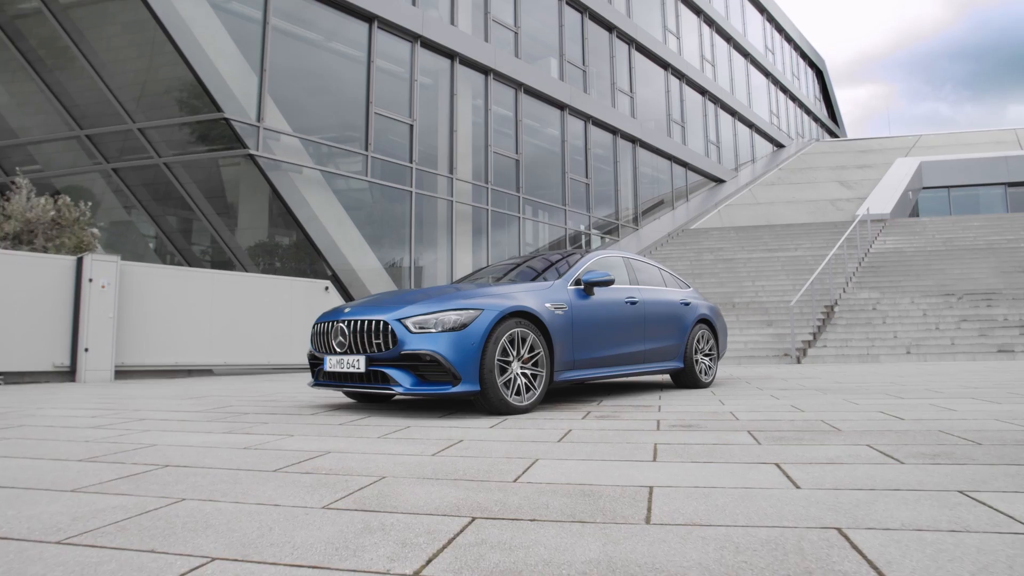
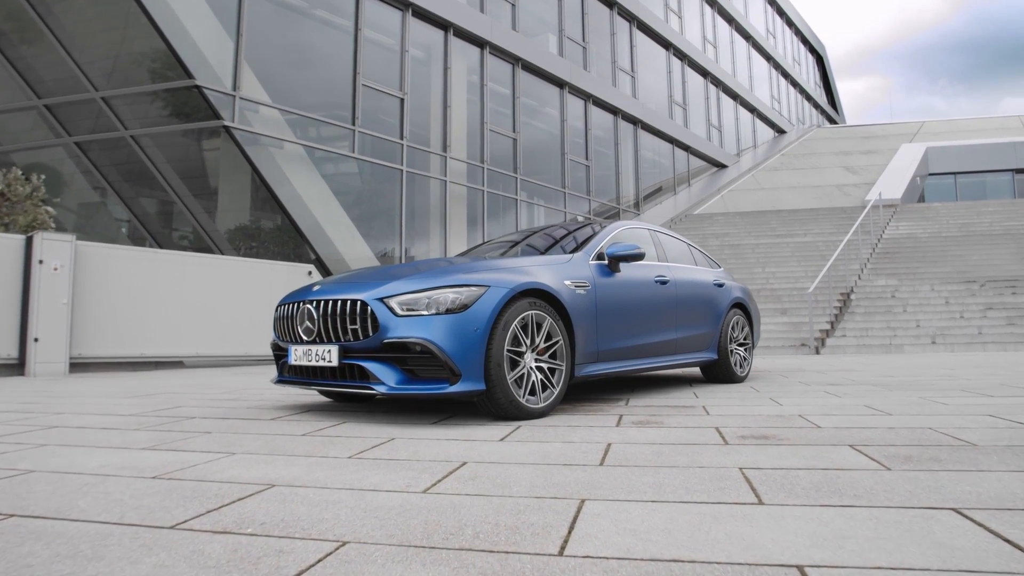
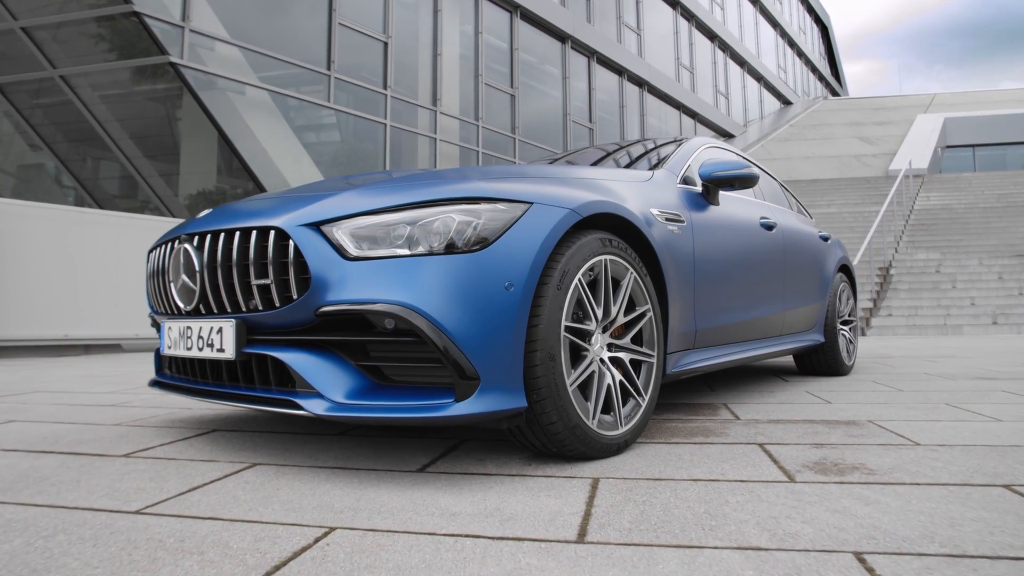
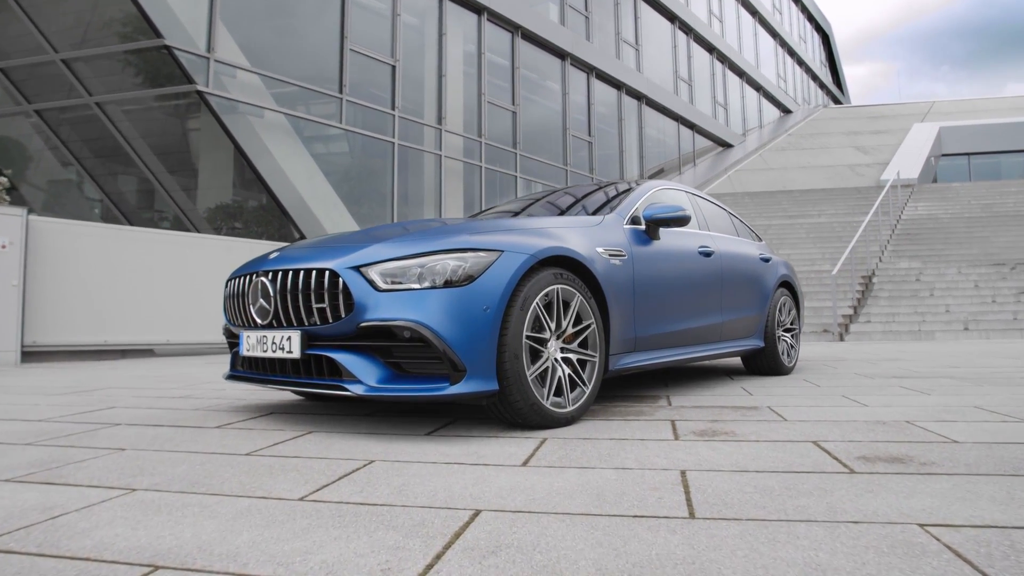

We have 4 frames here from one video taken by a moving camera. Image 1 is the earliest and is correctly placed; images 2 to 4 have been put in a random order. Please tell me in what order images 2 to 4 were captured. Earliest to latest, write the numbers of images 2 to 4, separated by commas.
2, 4, 3
